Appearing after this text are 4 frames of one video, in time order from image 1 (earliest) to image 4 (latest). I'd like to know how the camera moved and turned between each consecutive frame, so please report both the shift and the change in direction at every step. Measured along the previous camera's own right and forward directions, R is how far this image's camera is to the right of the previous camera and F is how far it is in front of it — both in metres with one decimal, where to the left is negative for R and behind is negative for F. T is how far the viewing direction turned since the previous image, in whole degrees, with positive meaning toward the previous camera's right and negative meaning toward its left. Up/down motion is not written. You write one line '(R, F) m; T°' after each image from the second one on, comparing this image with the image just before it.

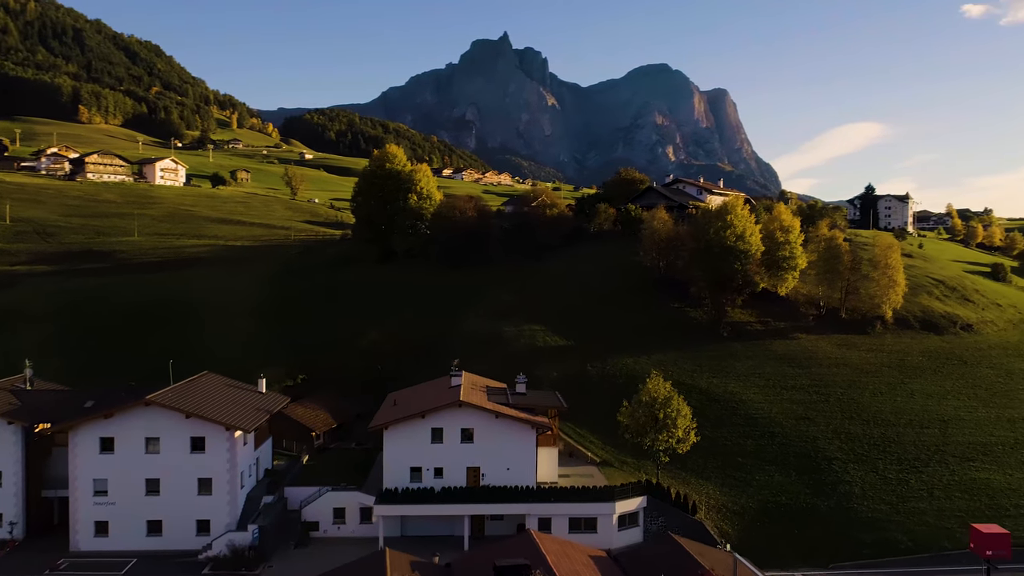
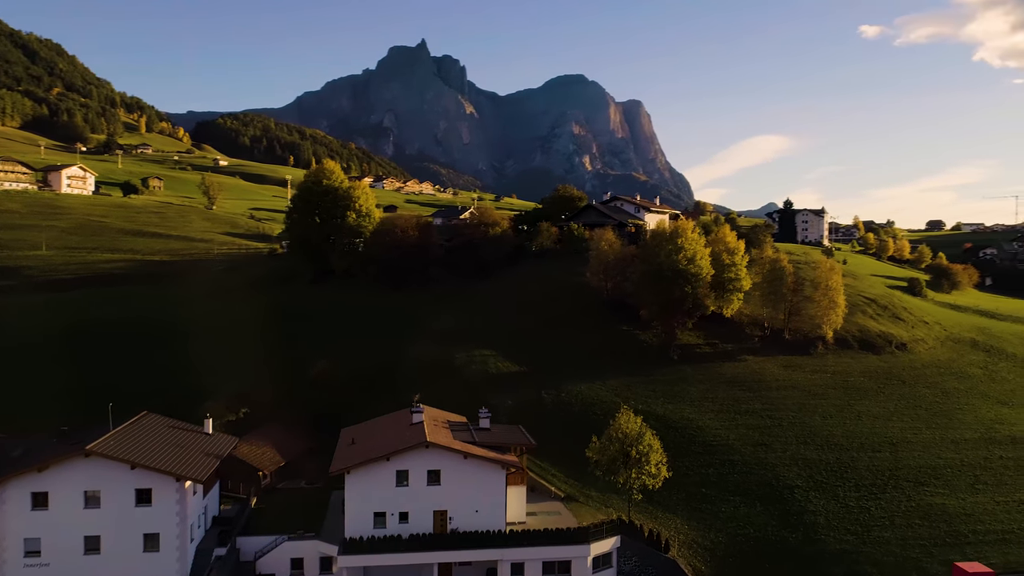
(-2.1, +1.4) m; +6°
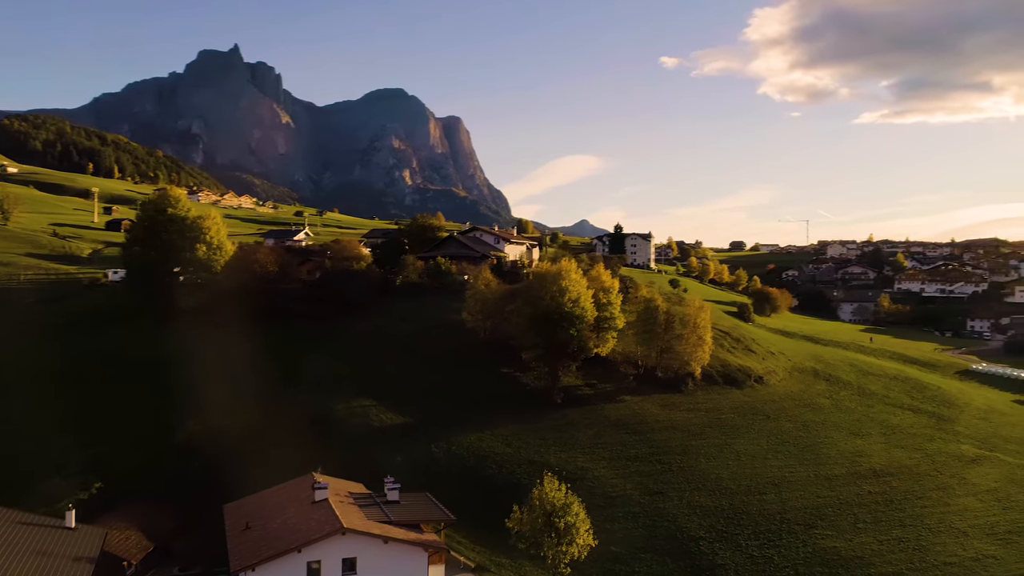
(-3.9, +2.7) m; +12°
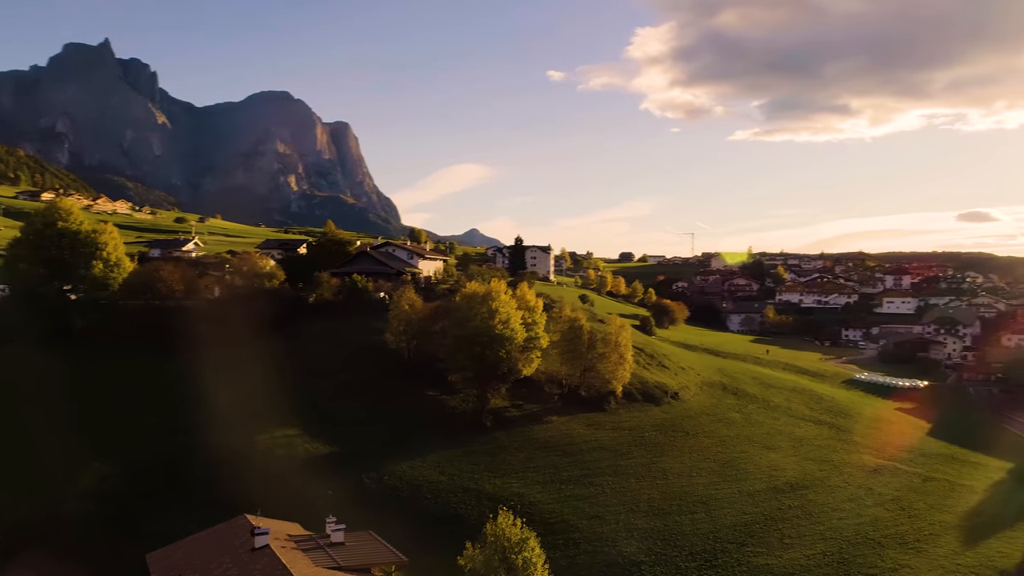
(-2.6, +1.1) m; +8°
